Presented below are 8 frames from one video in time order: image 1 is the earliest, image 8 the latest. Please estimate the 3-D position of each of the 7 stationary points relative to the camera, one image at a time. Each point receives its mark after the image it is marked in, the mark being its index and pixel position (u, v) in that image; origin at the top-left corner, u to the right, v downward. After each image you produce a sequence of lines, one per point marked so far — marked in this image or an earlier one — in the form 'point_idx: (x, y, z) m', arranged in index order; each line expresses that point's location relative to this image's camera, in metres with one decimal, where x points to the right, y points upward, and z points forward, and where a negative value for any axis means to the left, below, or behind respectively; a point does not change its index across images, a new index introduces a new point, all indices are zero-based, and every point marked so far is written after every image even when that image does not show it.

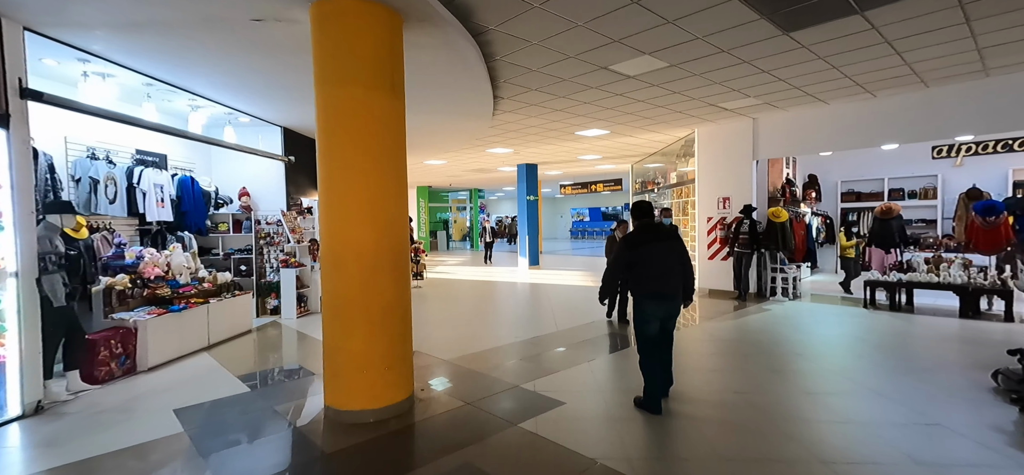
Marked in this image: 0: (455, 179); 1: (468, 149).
0: (-2.1, +2.1, +16.9) m
1: (-1.0, +2.0, +10.4) m
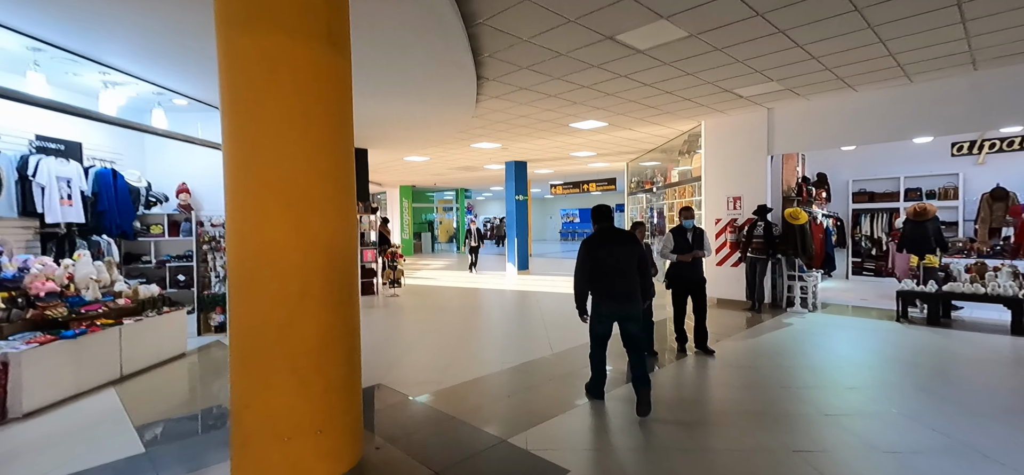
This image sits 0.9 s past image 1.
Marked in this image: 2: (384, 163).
0: (-2.5, +2.1, +15.9) m
1: (-1.3, +1.9, +9.5) m
2: (-3.3, +1.9, +11.9) m
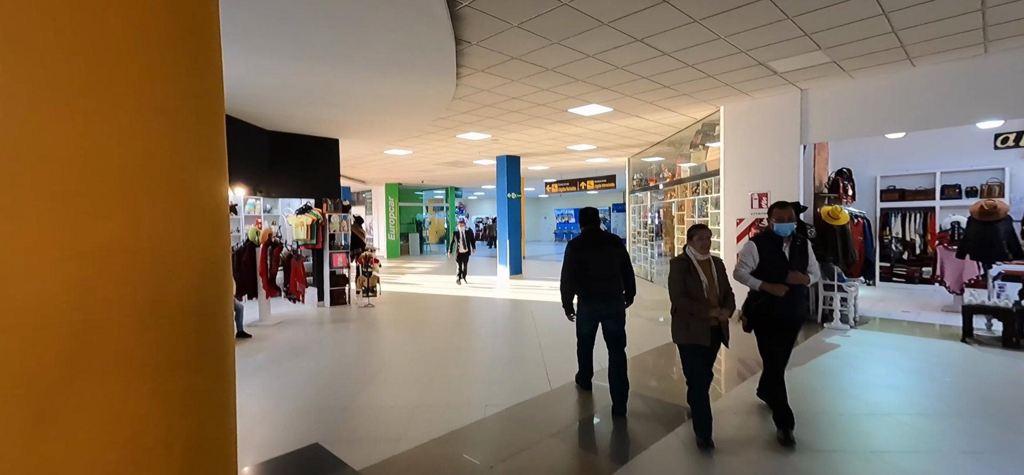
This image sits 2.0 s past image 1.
0: (-2.7, +2.0, +14.8) m
1: (-1.4, +1.9, +8.4) m
2: (-3.5, +1.9, +10.8) m
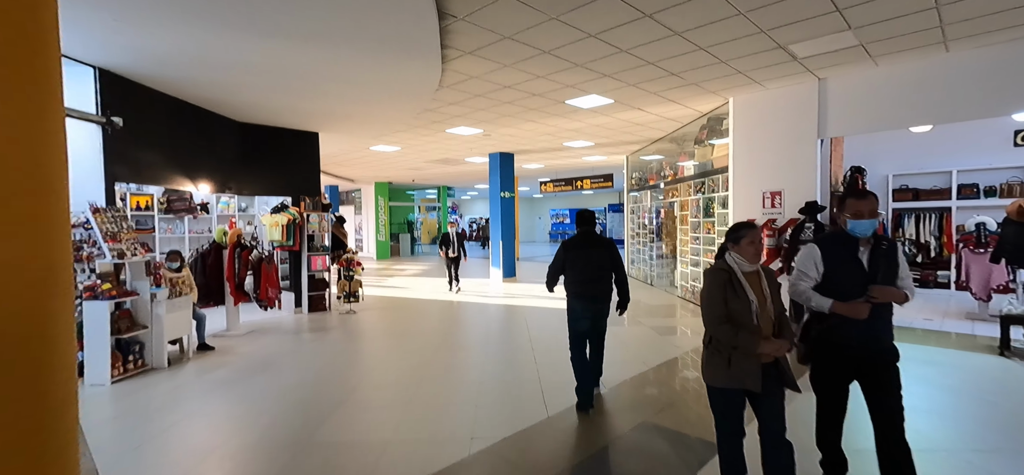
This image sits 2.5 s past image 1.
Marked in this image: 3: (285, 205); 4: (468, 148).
0: (-2.9, +2.0, +14.3) m
1: (-1.5, +1.8, +7.9) m
2: (-3.6, +1.9, +10.2) m
3: (-3.3, +0.5, +6.8) m
4: (-0.9, +1.9, +10.1) m
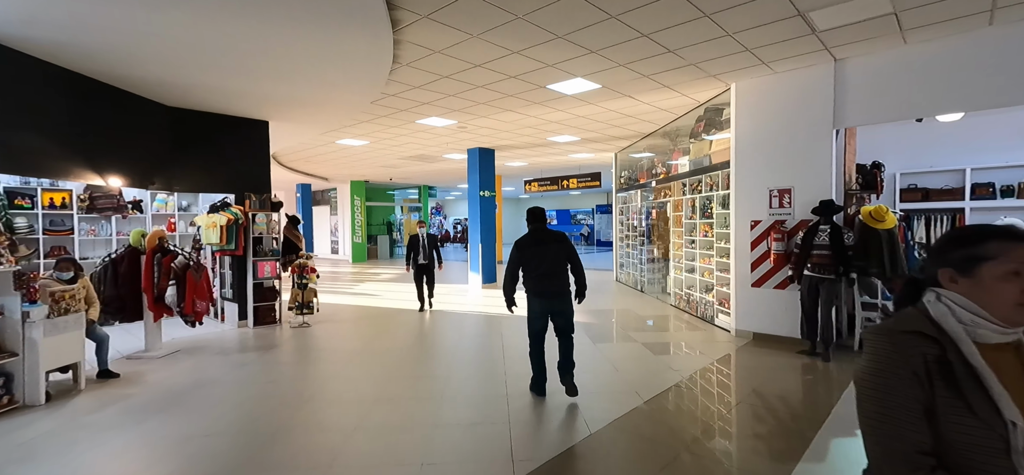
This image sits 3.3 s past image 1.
0: (-3.4, +1.9, +13.4) m
1: (-1.9, +1.8, +7.0) m
2: (-4.0, +1.8, +9.4) m
3: (-3.6, +0.4, +5.9) m
4: (-1.3, +1.9, +9.2) m
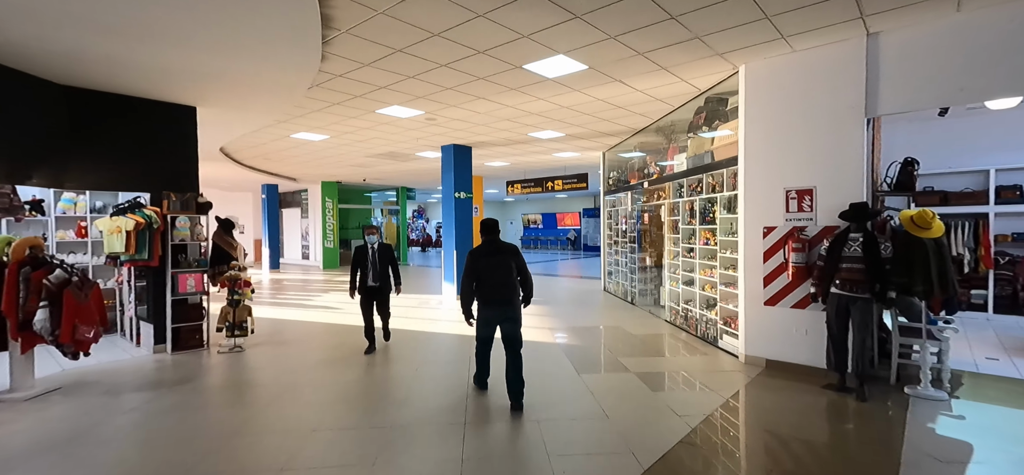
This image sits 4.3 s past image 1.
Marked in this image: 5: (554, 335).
0: (-3.9, +1.8, +12.4) m
1: (-2.2, +1.7, +6.1) m
2: (-4.4, +1.7, +8.3) m
3: (-3.9, +0.4, +4.9) m
4: (-1.7, +1.8, +8.3) m
5: (+0.6, -1.3, +6.4) m
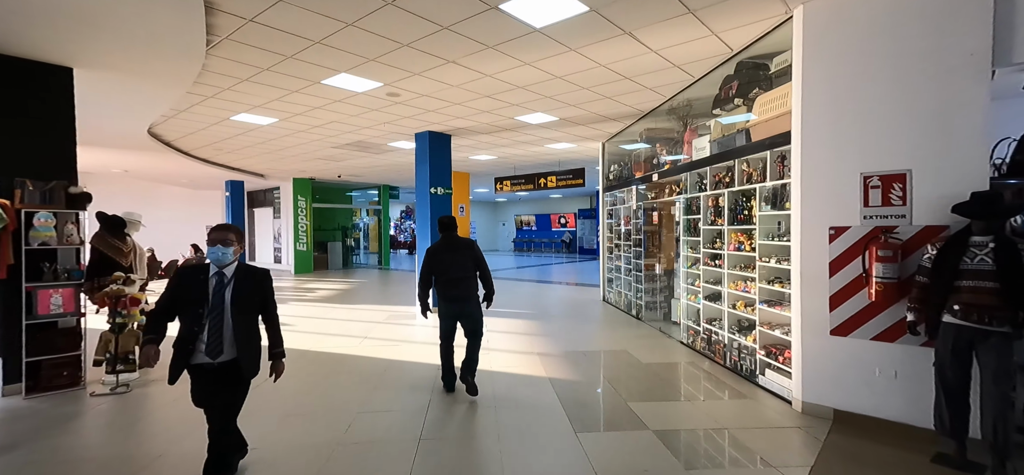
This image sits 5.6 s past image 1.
0: (-4.2, +1.7, +11.1) m
1: (-2.4, +1.7, +4.8) m
2: (-4.6, +1.7, +7.0) m
3: (-4.1, +0.3, +3.6) m
4: (-2.0, +1.7, +7.0) m
5: (+0.4, -1.4, +5.1) m
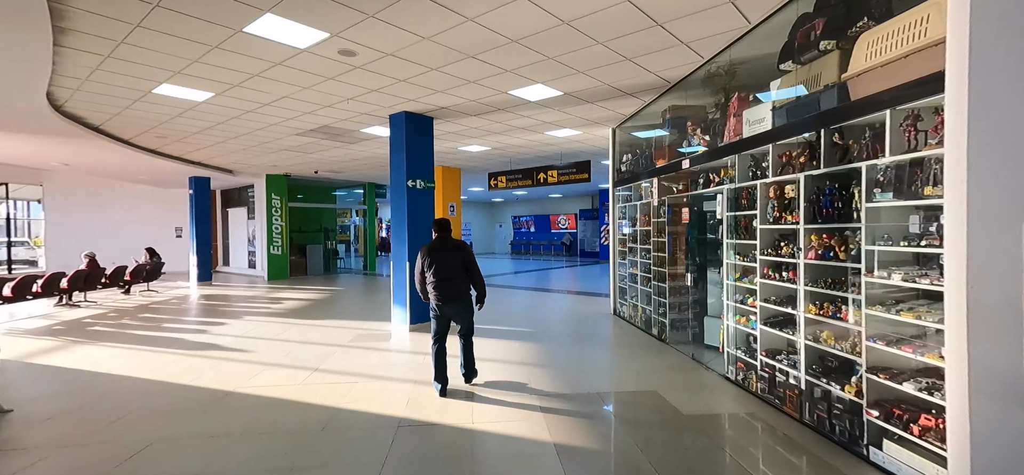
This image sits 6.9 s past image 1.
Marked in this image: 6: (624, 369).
0: (-4.3, +1.7, +9.8) m
1: (-2.5, +1.7, +3.5) m
2: (-4.7, +1.6, +5.7) m
3: (-4.2, +0.3, +2.3) m
4: (-2.1, +1.7, +5.7) m
5: (+0.3, -1.4, +3.8) m
6: (+1.2, -1.3, +4.8) m
